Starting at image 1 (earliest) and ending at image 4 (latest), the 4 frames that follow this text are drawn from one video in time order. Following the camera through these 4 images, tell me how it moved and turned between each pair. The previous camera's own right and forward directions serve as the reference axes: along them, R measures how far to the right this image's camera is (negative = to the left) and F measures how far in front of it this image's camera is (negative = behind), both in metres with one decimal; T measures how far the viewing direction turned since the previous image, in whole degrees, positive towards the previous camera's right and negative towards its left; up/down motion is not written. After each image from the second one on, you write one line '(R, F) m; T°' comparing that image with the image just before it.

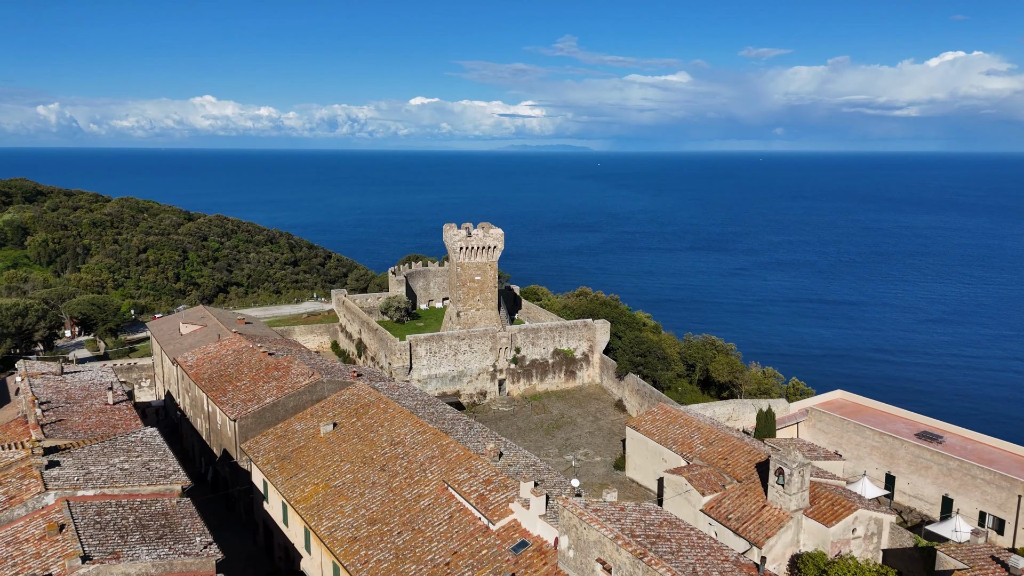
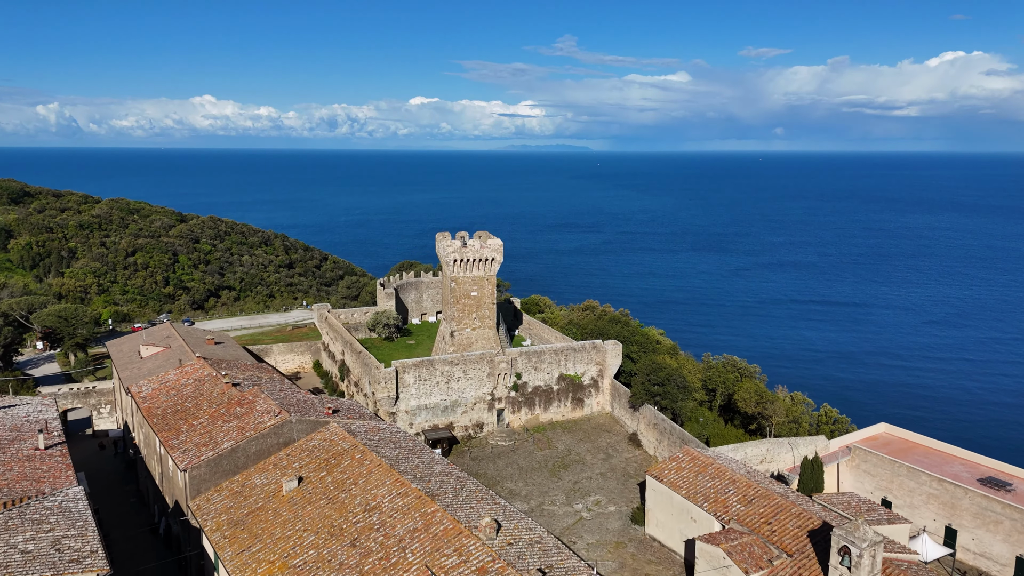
(0.0, +2.9) m; 0°
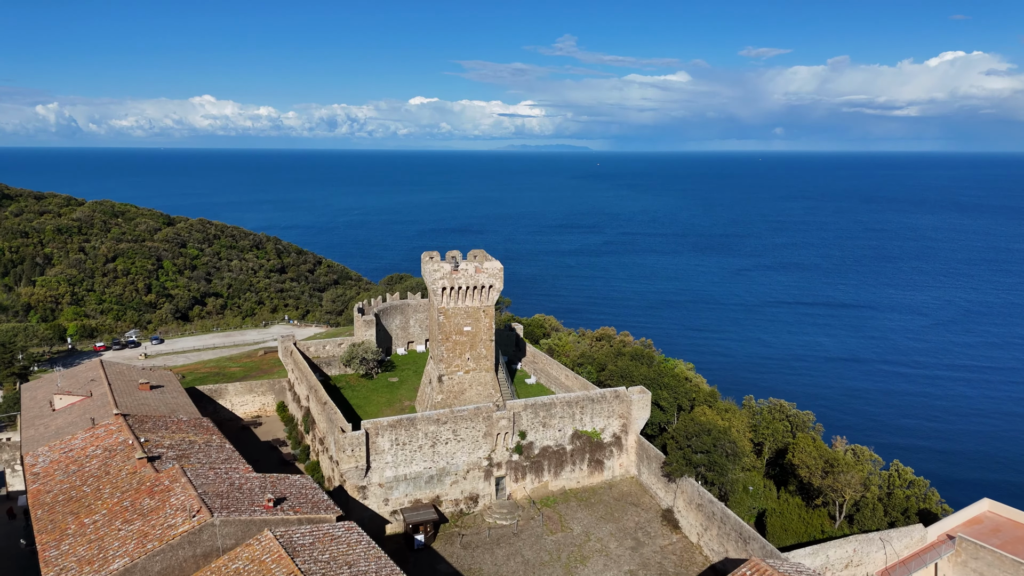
(-0.1, +4.6) m; 0°
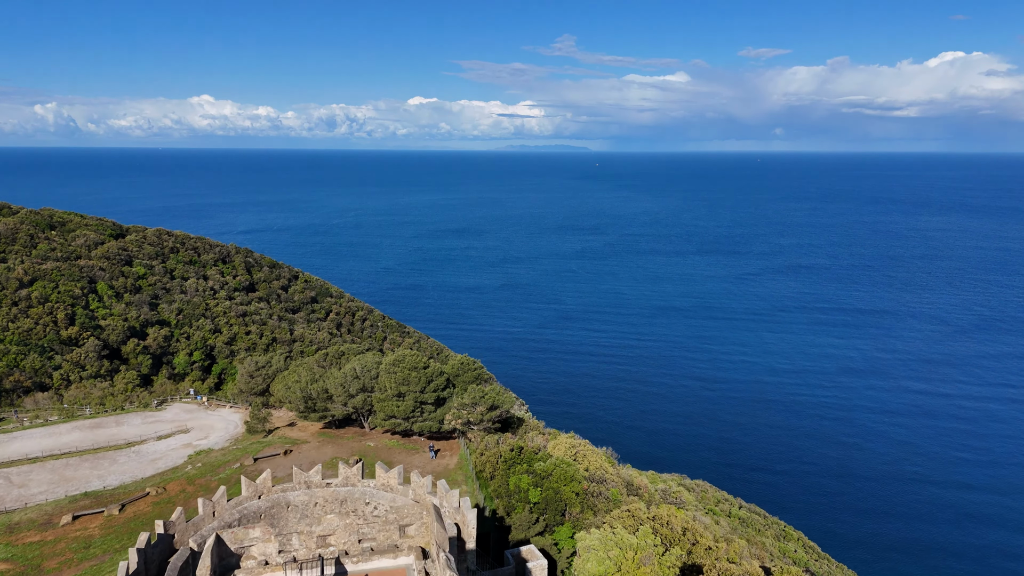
(-0.2, +15.3) m; 0°
